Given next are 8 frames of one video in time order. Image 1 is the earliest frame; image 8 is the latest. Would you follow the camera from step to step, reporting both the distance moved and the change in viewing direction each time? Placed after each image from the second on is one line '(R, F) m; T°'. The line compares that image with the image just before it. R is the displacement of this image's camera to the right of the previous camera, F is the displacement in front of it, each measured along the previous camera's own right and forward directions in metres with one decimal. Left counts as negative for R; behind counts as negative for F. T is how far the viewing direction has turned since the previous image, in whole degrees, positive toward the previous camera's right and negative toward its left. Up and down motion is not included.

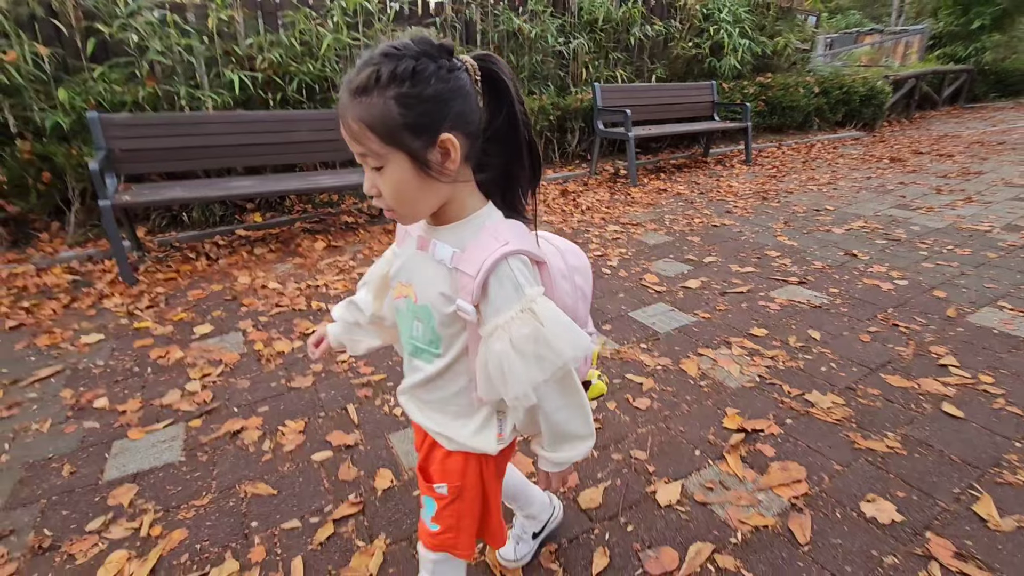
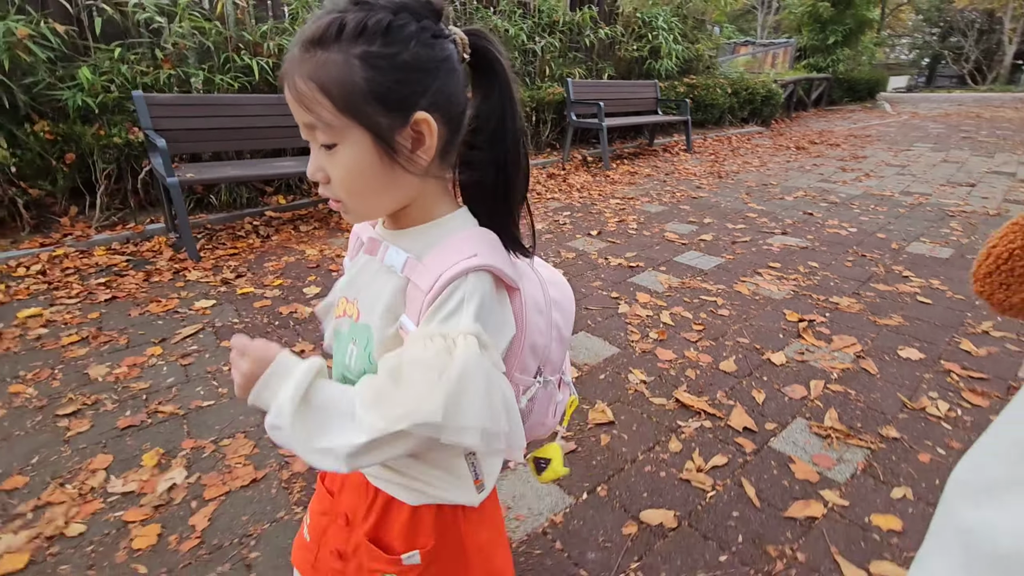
(-1.3, -0.5) m; +11°
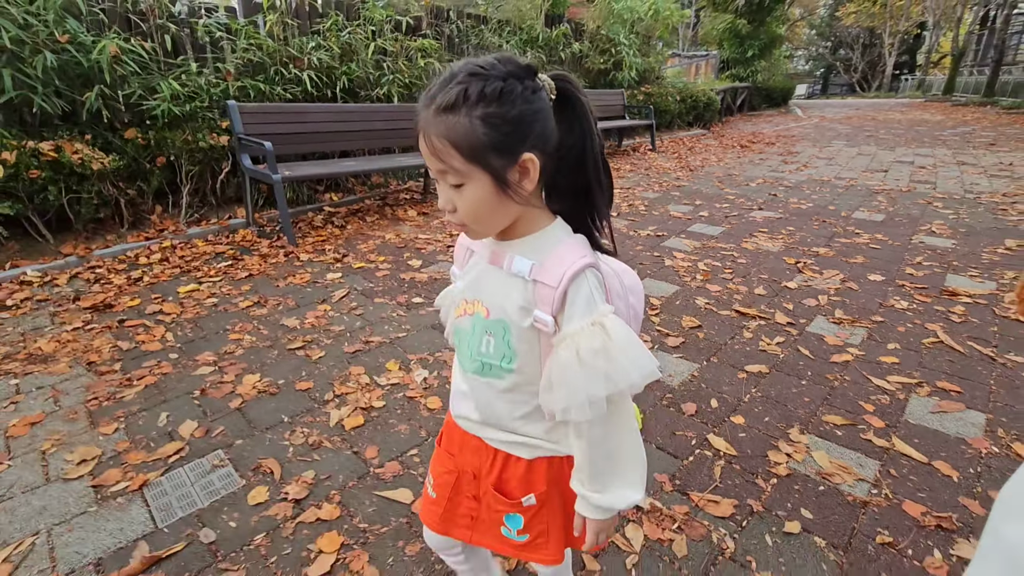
(-1.1, -0.8) m; +7°
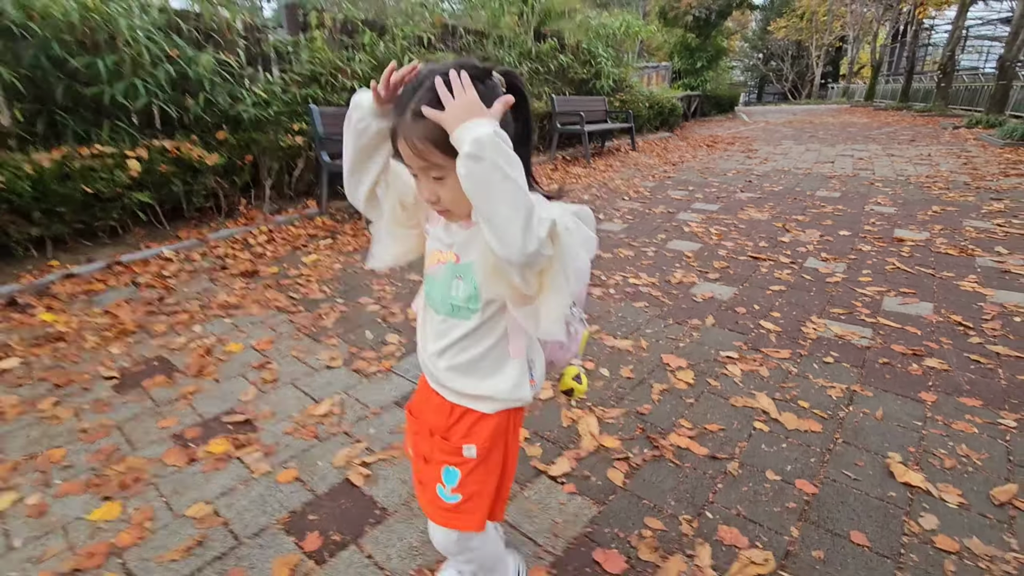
(-1.0, -0.9) m; +5°
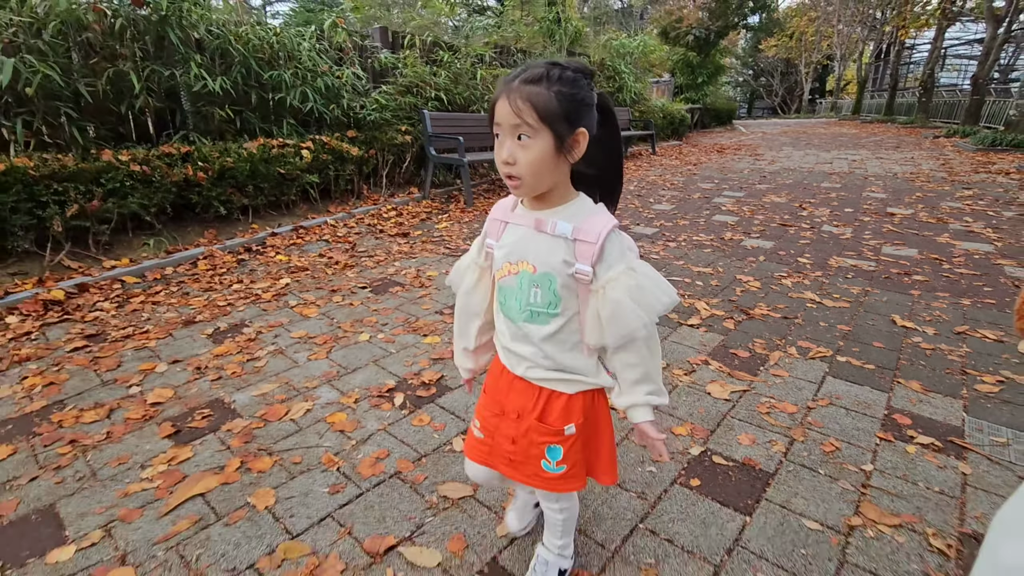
(-1.1, -1.3) m; +1°
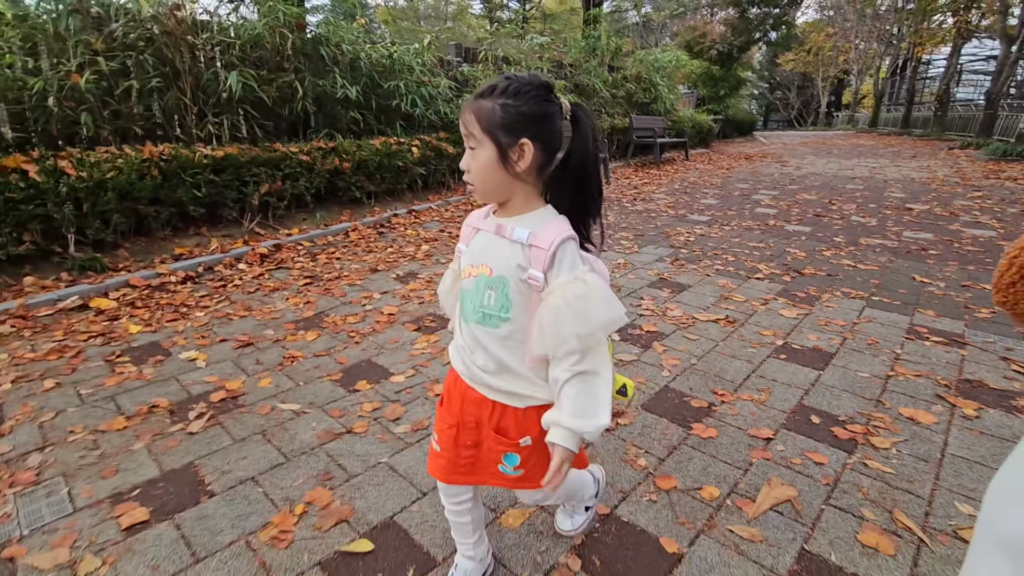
(-0.9, -1.1) m; -1°
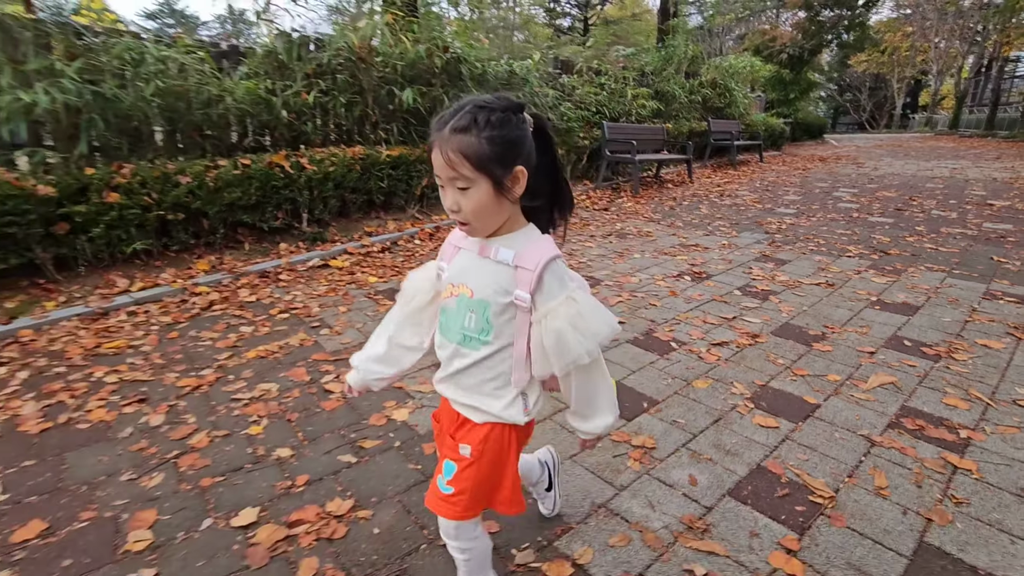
(-0.8, -1.1) m; -5°
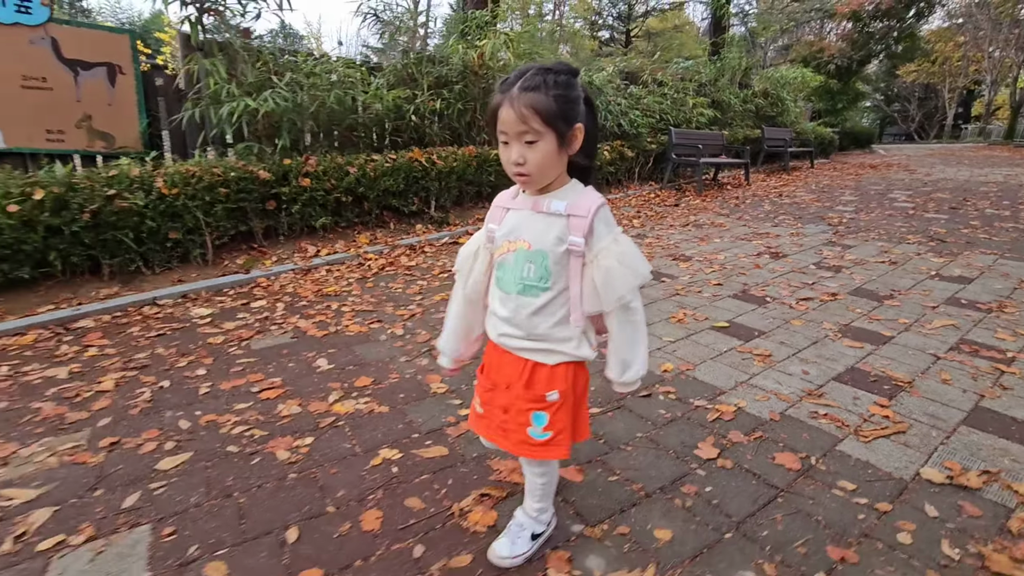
(-0.8, -1.0) m; -3°
